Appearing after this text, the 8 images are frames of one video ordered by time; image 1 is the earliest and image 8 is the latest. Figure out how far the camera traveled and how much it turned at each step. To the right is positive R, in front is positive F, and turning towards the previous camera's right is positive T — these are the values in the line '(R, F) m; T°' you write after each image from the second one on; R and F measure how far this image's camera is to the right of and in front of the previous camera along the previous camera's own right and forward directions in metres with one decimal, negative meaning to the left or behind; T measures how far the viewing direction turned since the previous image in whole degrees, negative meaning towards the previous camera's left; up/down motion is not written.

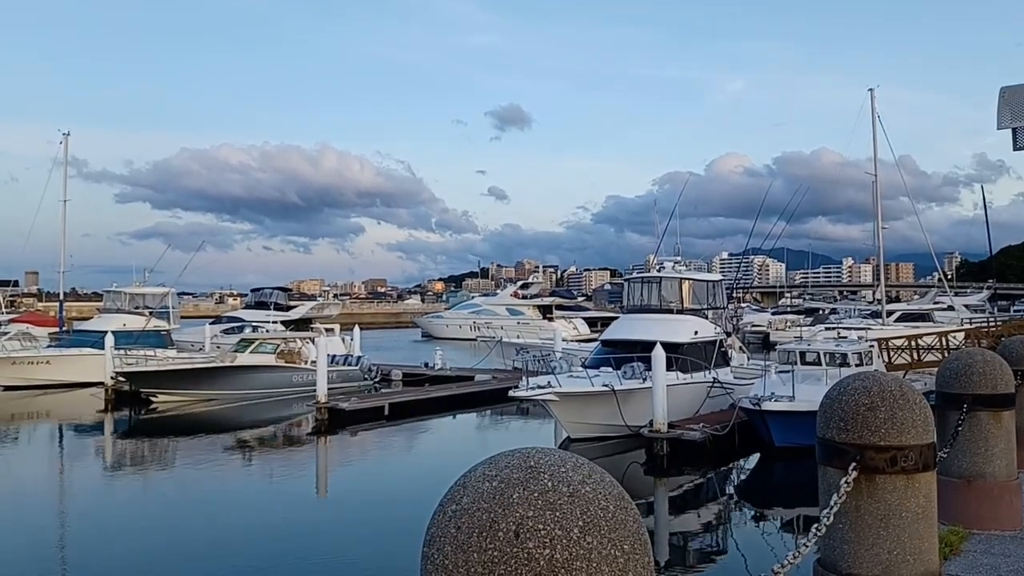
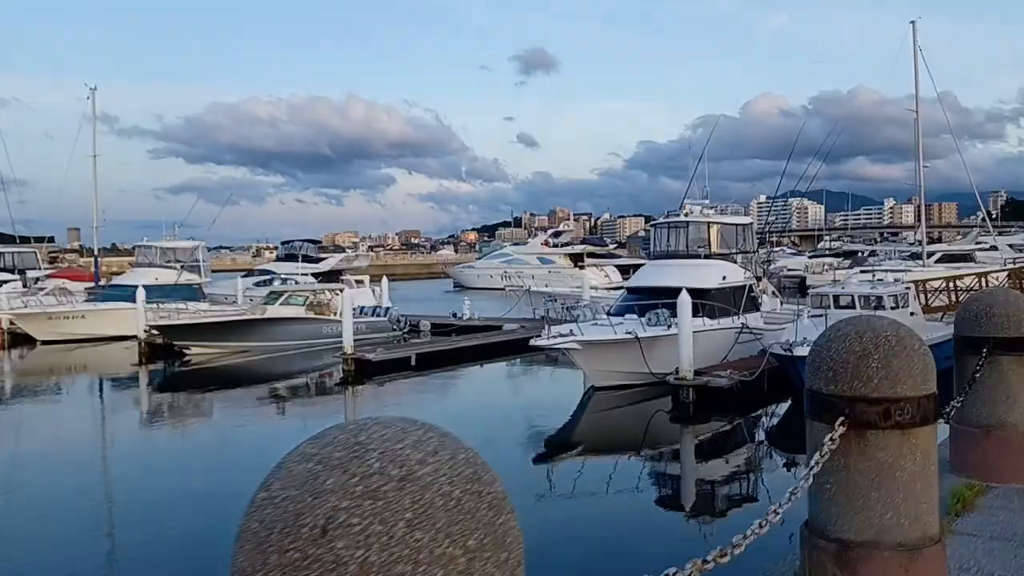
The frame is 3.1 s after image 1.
(+0.2, +0.2) m; -2°
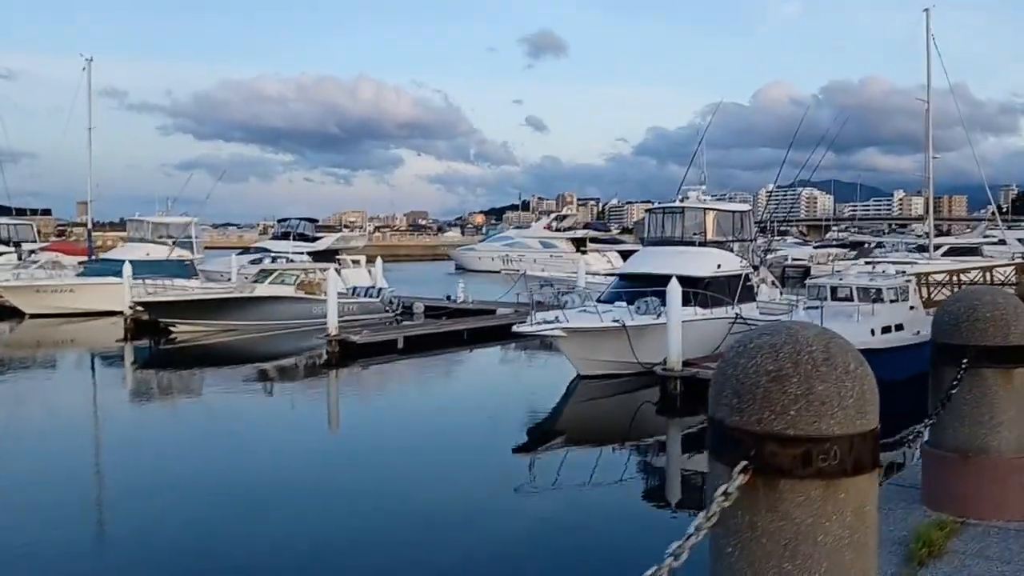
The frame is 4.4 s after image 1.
(+0.4, +0.5) m; 0°
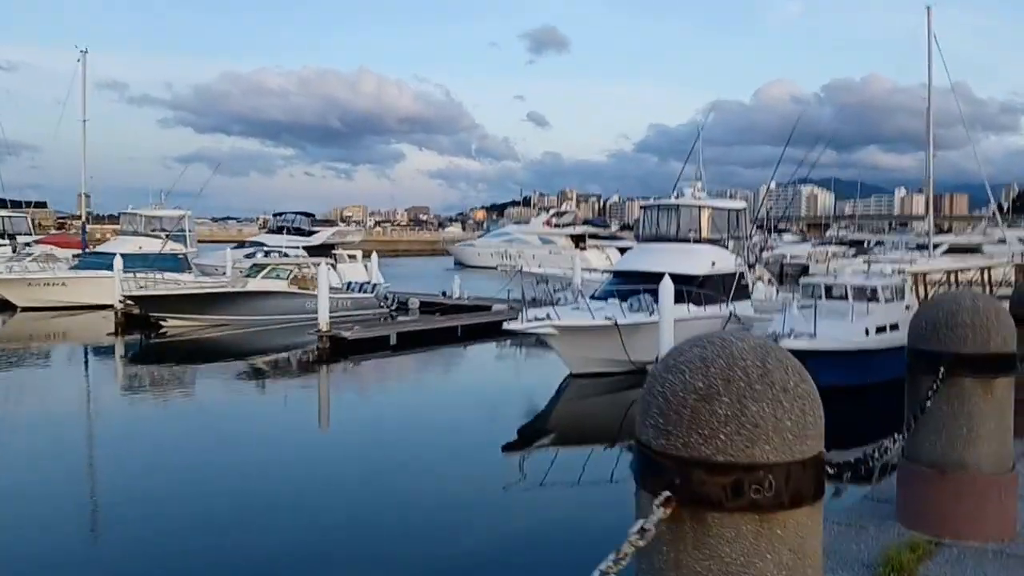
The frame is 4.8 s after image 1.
(+0.2, +0.2) m; 0°
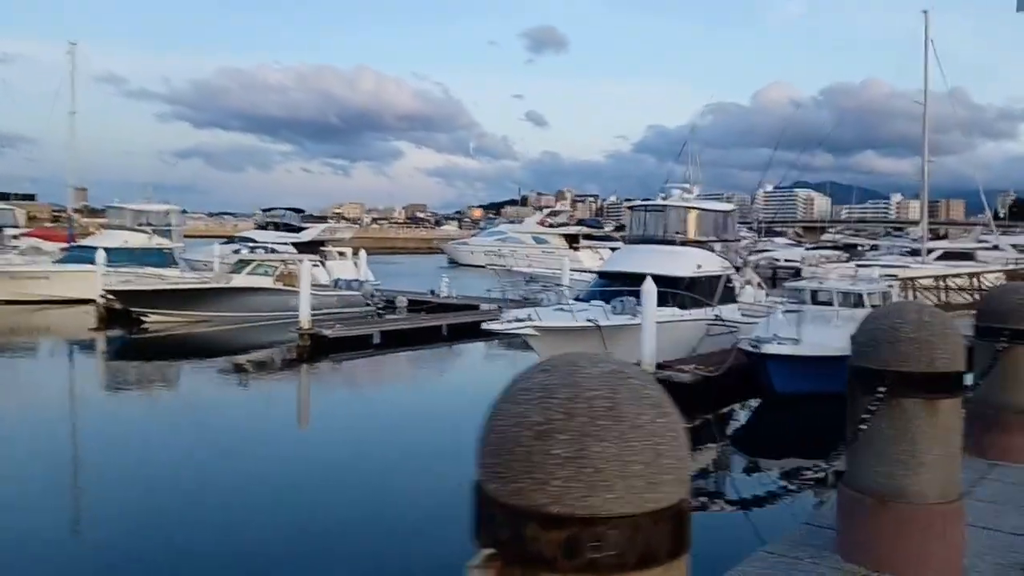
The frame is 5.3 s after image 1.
(+0.3, +0.2) m; 0°
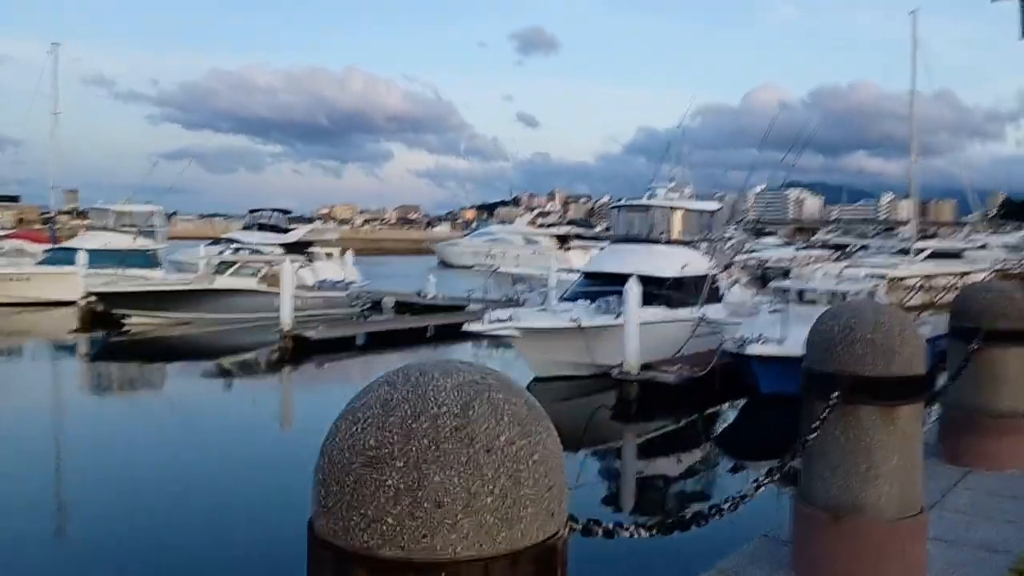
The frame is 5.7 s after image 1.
(+0.2, +0.2) m; +1°
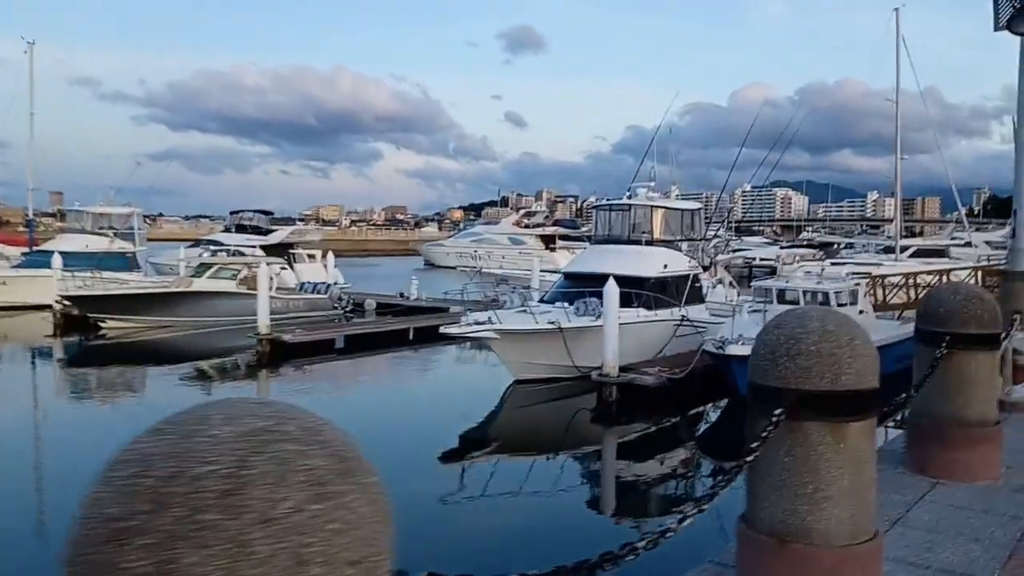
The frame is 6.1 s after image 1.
(+0.2, +0.2) m; +1°
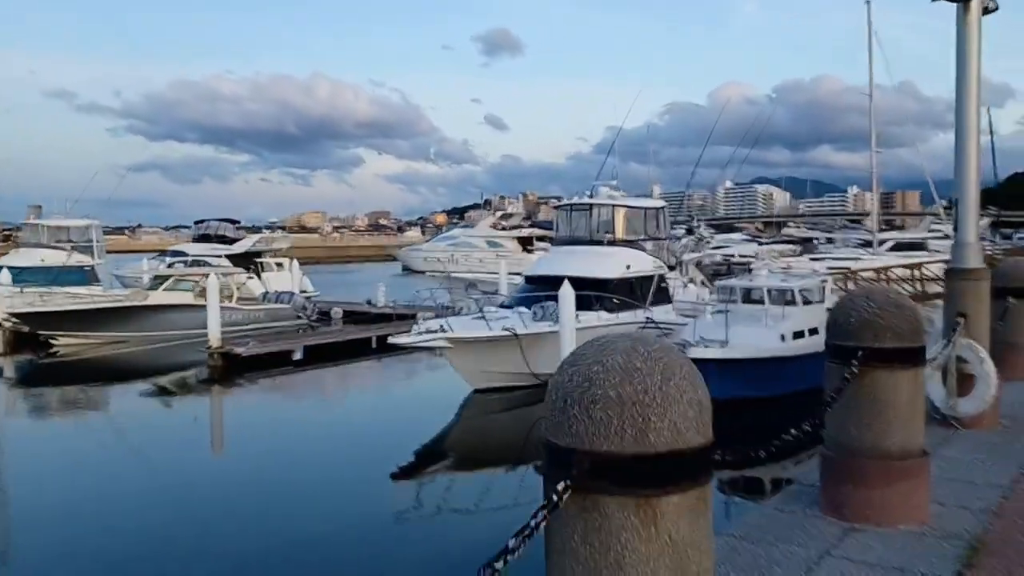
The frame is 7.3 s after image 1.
(+0.5, +0.6) m; +1°
